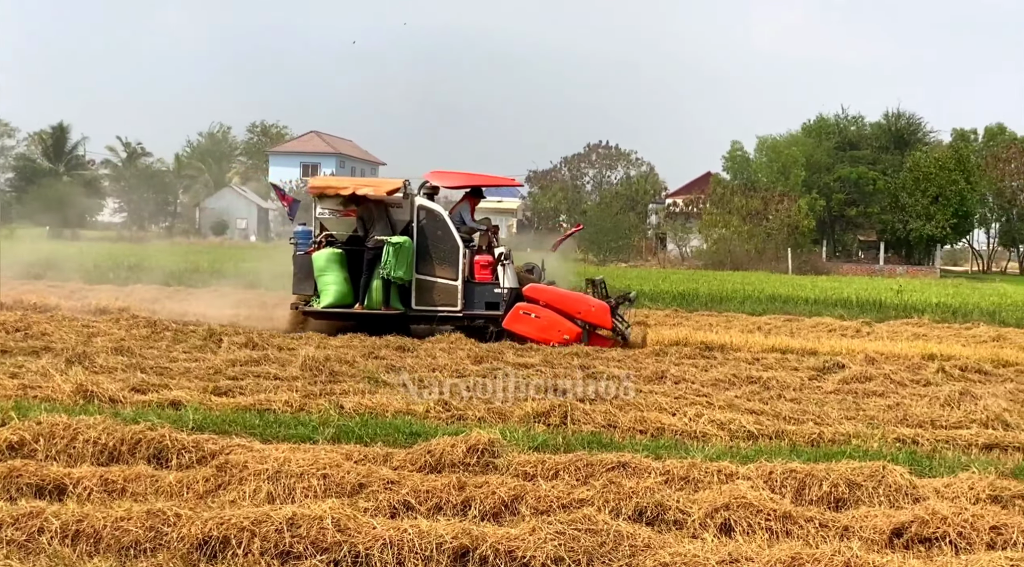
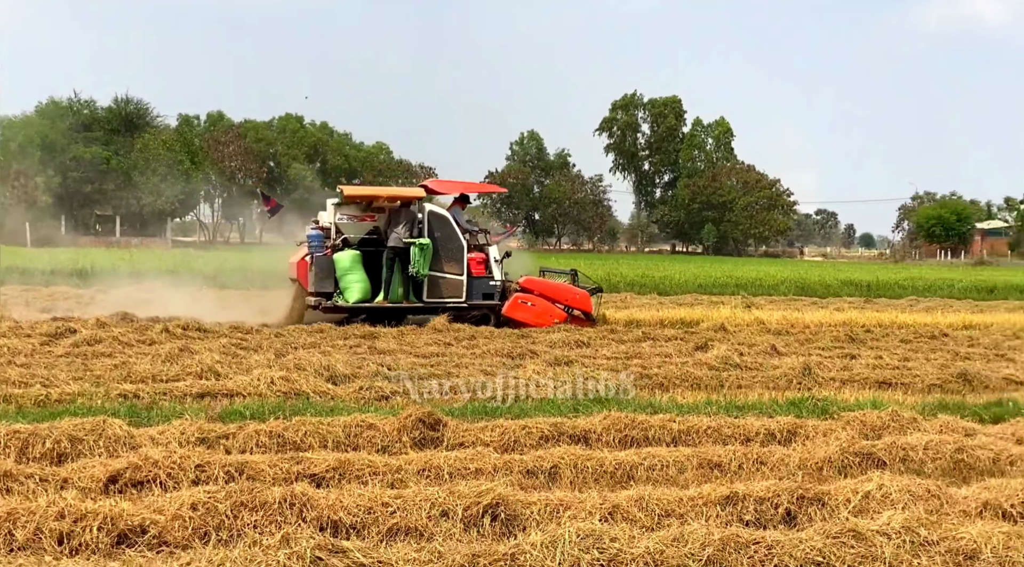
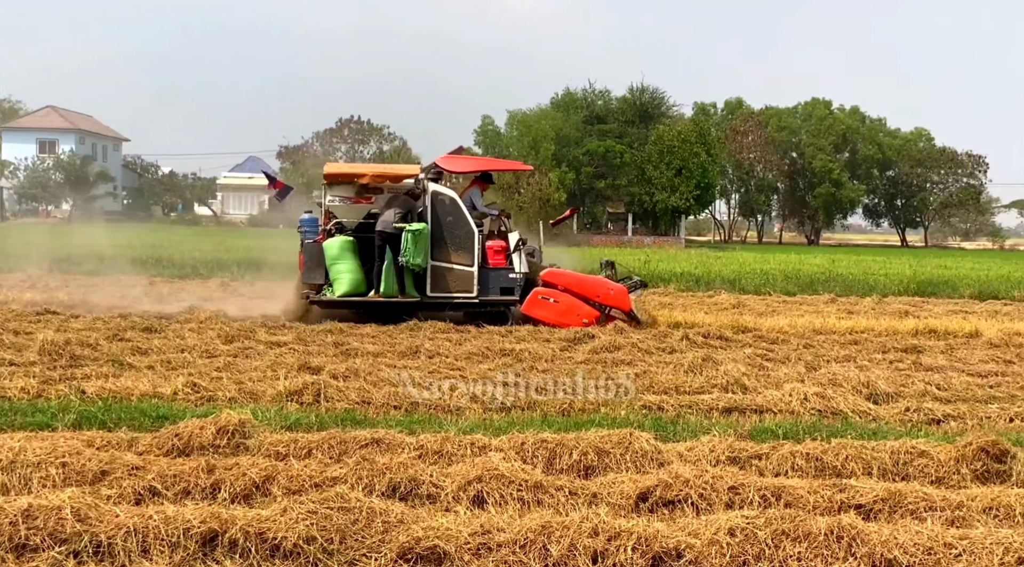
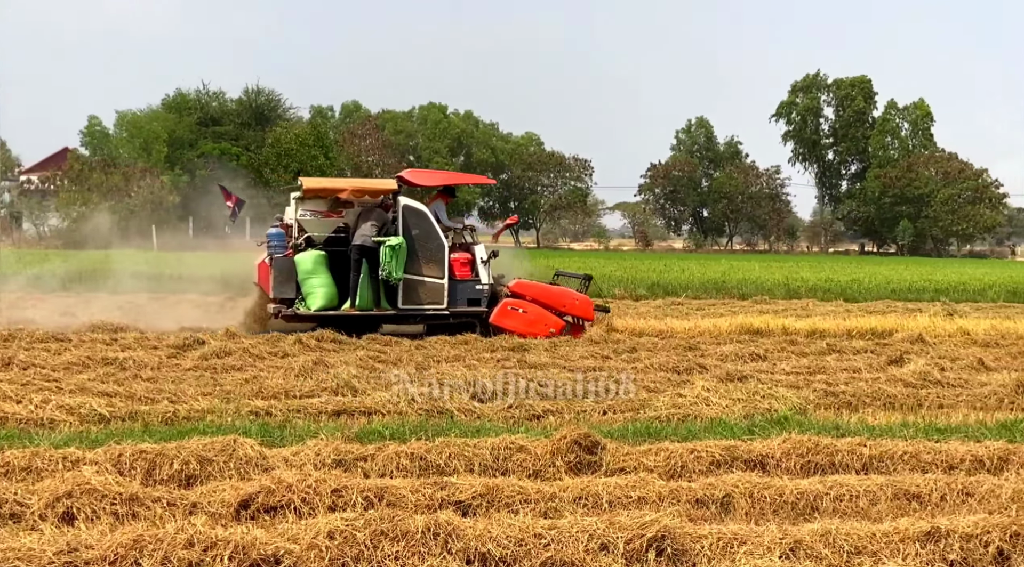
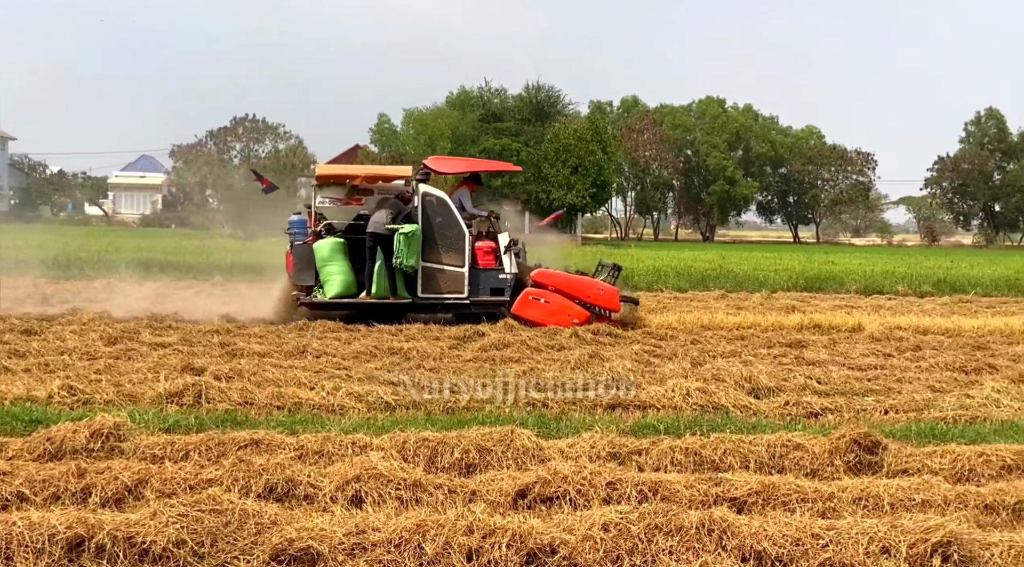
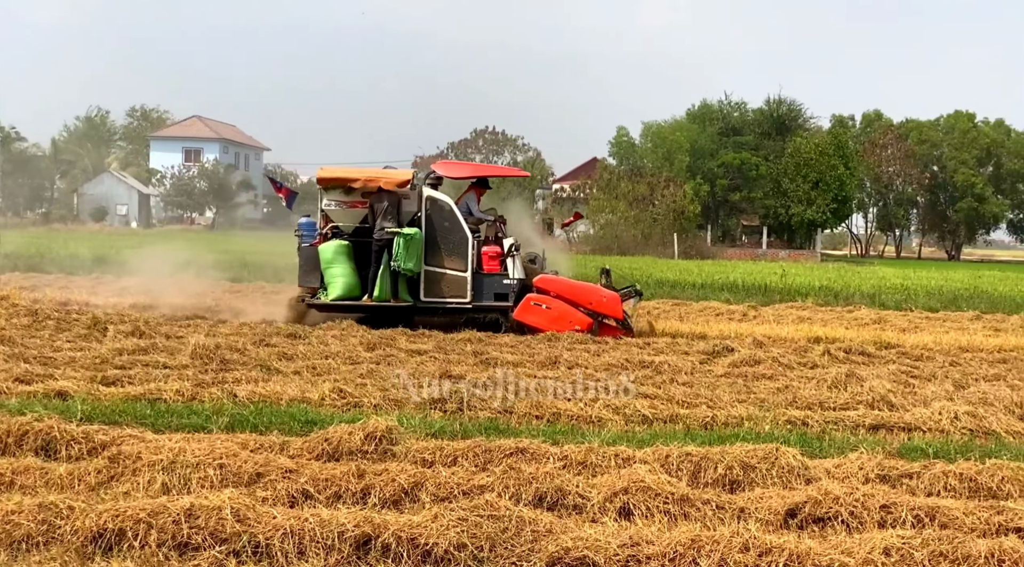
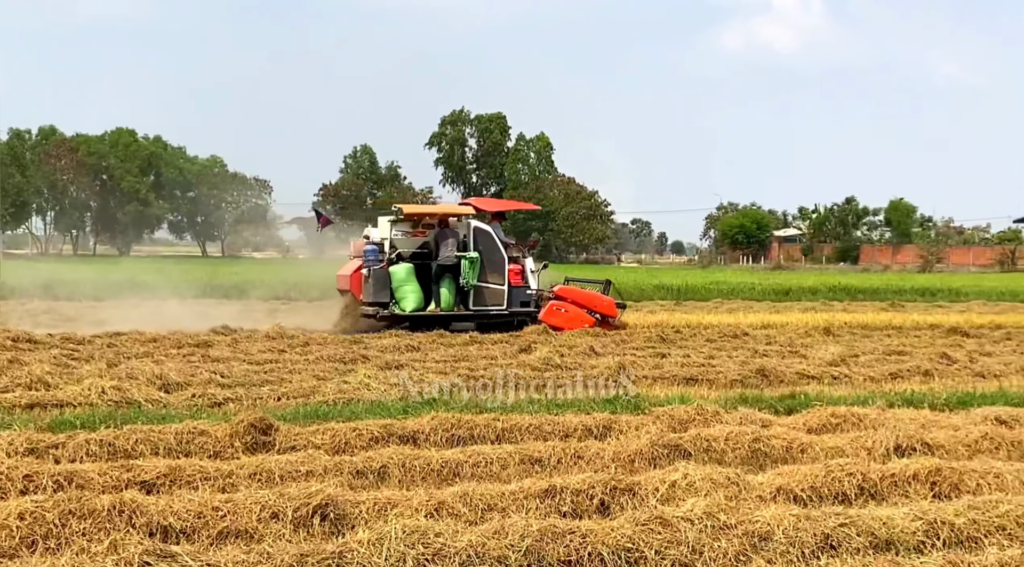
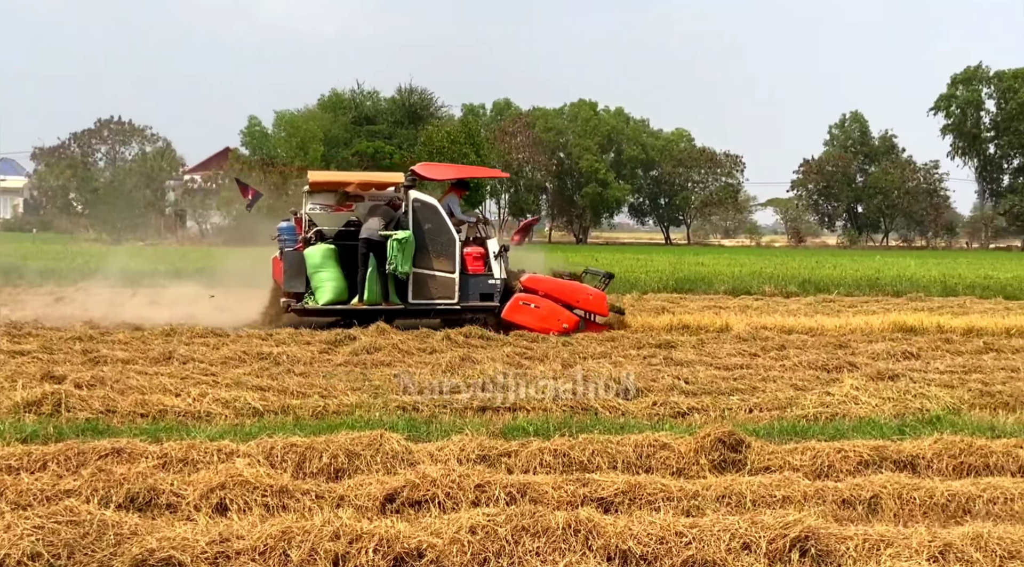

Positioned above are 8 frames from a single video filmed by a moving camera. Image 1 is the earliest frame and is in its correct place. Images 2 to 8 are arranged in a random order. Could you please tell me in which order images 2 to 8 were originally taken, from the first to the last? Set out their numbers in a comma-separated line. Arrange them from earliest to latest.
6, 3, 5, 8, 4, 2, 7
